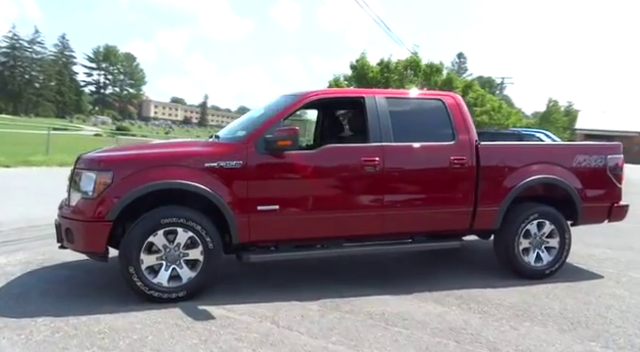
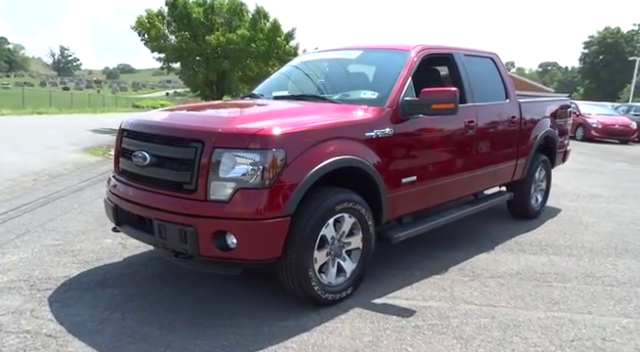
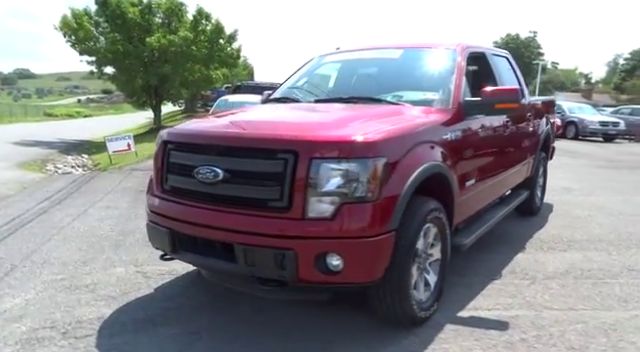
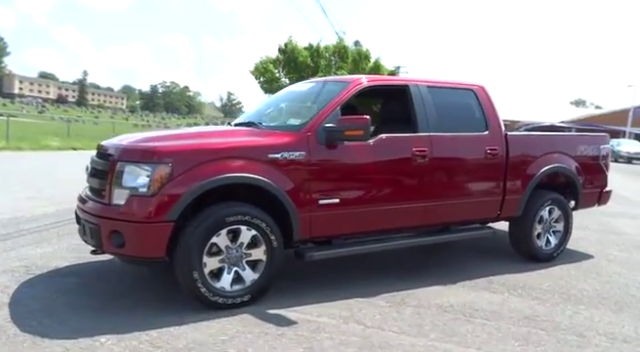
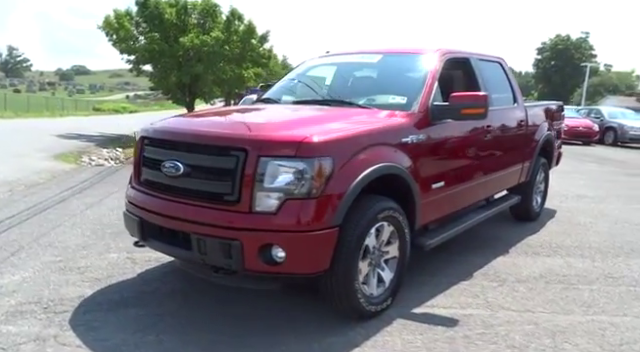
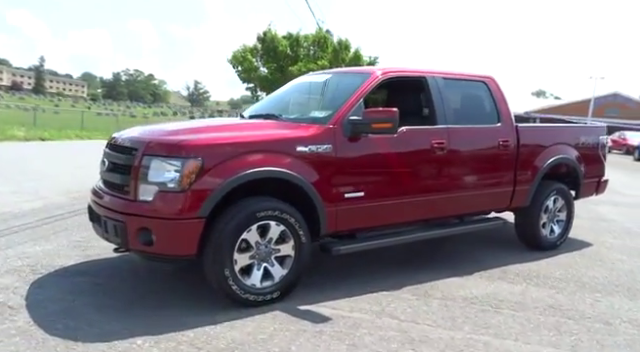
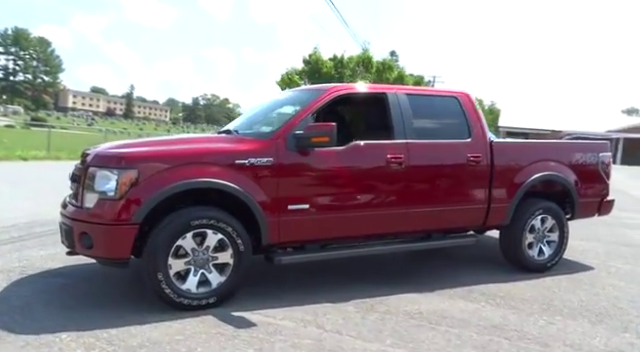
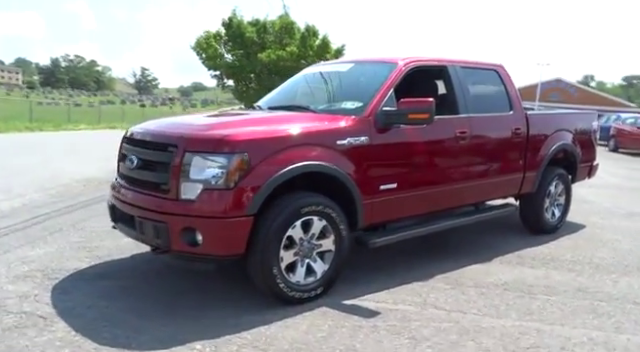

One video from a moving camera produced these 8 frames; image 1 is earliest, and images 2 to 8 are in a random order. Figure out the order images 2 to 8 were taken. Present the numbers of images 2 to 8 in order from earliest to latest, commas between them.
7, 4, 6, 8, 2, 5, 3
